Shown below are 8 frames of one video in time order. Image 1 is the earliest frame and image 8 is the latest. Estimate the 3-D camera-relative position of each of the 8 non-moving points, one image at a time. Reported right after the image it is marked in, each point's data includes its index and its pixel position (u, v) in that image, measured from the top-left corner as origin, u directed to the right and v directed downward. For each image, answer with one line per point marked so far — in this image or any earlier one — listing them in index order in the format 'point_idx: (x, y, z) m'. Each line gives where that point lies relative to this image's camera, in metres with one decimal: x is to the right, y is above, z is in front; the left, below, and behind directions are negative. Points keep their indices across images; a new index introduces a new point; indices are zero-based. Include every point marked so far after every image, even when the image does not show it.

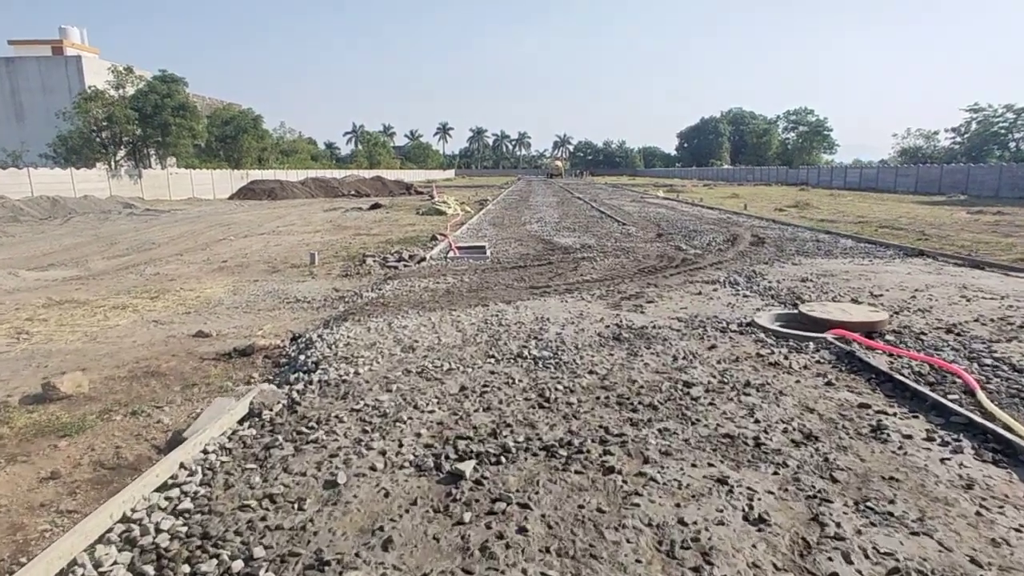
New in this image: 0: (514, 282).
0: (0.0, +0.1, +9.5) m
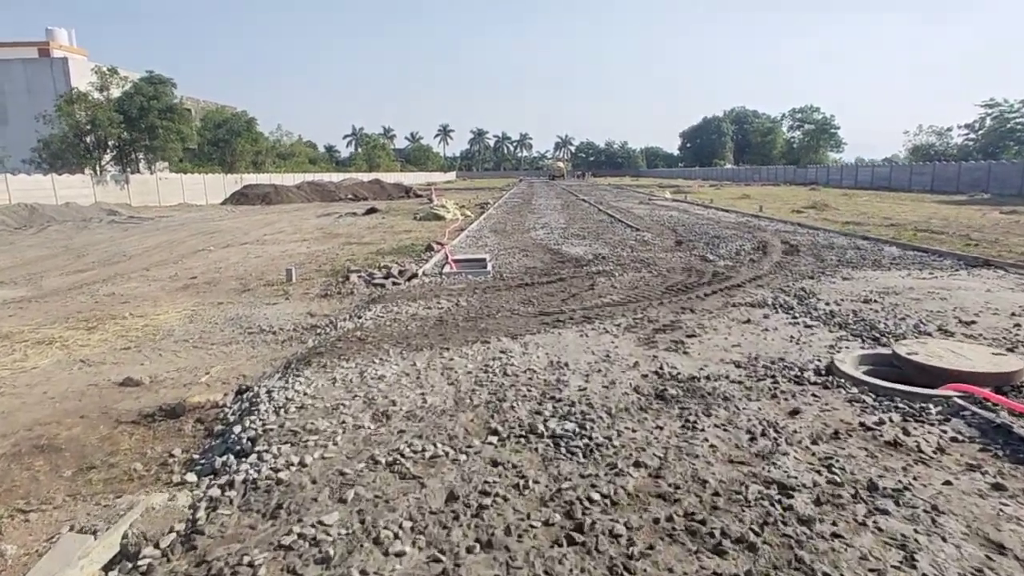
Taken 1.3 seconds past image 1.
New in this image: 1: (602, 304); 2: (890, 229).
0: (+0.1, -0.2, +8.0) m
1: (+1.2, -0.2, +7.8) m
2: (+11.3, +1.7, +18.2) m
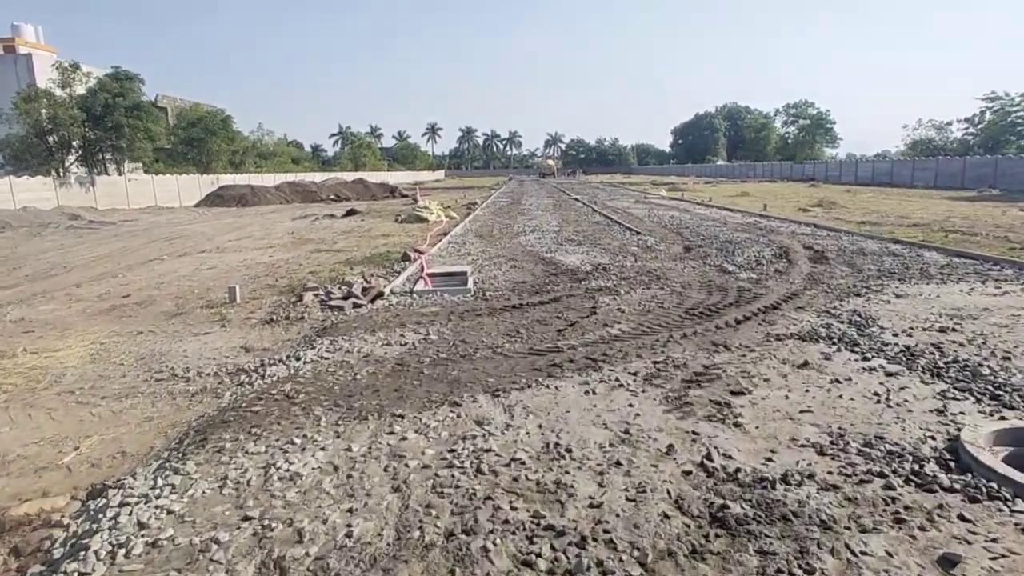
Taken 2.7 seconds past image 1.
0: (-0.1, -0.5, +6.3) m
1: (+1.0, -0.5, +6.2) m
2: (+11.0, +1.6, +16.6) m
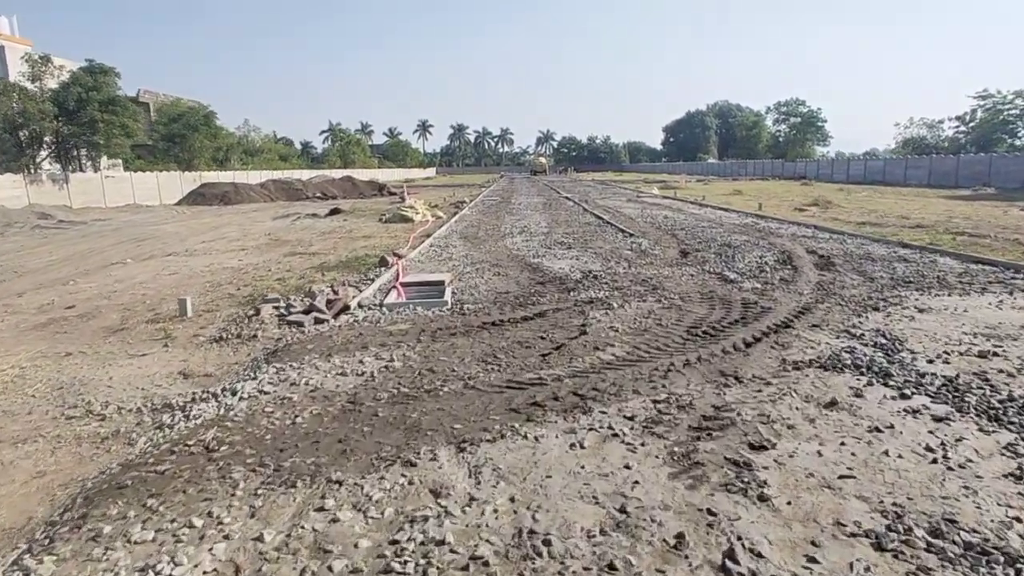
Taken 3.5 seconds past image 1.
0: (-0.3, -0.7, +5.4) m
1: (+0.8, -0.7, +5.3) m
2: (+10.6, +1.5, +15.9) m
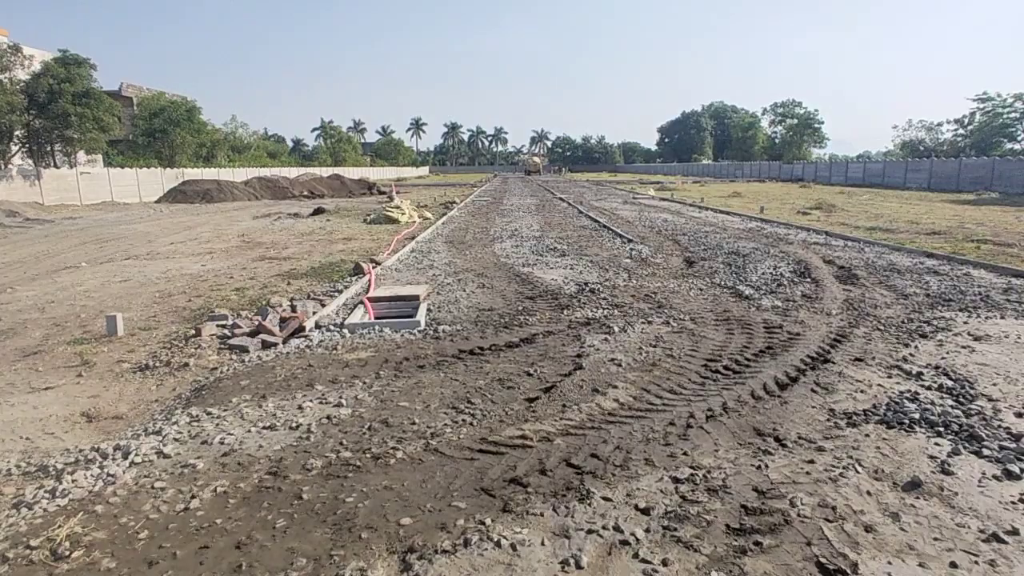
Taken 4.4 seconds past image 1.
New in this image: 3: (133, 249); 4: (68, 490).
0: (-0.4, -0.9, +4.3) m
1: (+0.6, -0.9, +4.2) m
2: (+10.4, +1.2, +14.9) m
3: (-10.5, +1.1, +16.9) m
4: (-2.6, -1.2, +3.6) m
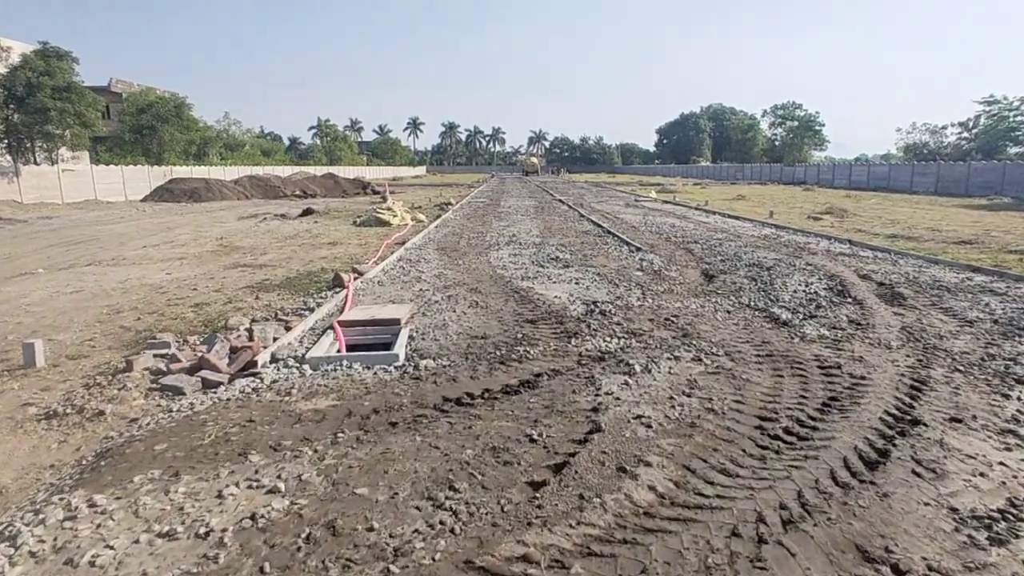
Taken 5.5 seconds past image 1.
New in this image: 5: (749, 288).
0: (-0.4, -1.2, +3.1) m
1: (+0.6, -1.2, +3.0) m
2: (+10.3, +0.9, +13.7) m
3: (-10.5, +0.9, +15.6) m
4: (-2.6, -1.4, +2.3) m
5: (+3.4, 0.0, +8.8) m
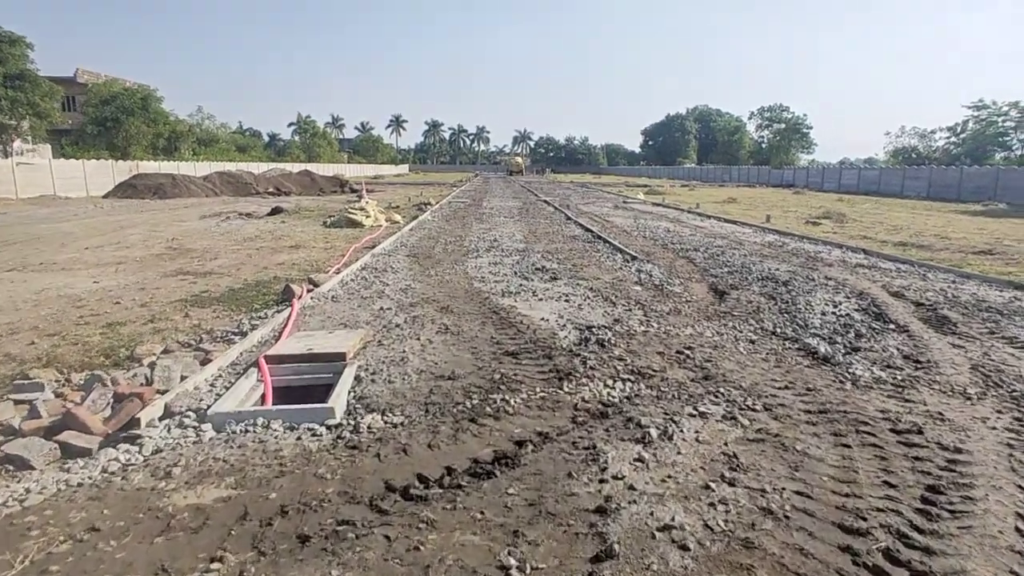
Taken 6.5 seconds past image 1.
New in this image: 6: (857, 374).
0: (-0.6, -1.4, +1.7) m
1: (+0.5, -1.4, +1.6) m
2: (+9.9, +0.6, +12.6) m
3: (-11.0, +0.7, +13.9) m
4: (-2.7, -1.6, +0.9) m
5: (+3.2, -0.2, +7.5) m
6: (+3.0, -0.7, +5.2) m
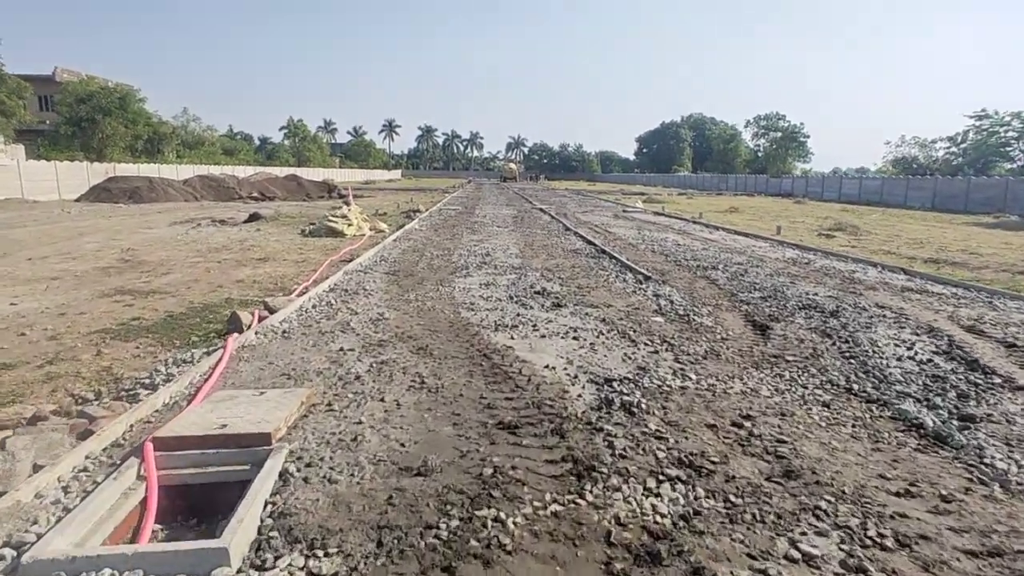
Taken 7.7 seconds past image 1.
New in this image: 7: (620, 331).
0: (-0.5, -1.7, +0.1) m
1: (+0.5, -1.7, 0.0) m
2: (+9.8, +0.1, +11.1) m
3: (-11.1, +0.4, +12.2) m
4: (-2.7, -1.9, -0.7) m
5: (+3.1, -0.6, +6.0) m
6: (+2.9, -1.1, +3.7) m
7: (+1.2, -0.5, +6.6) m
